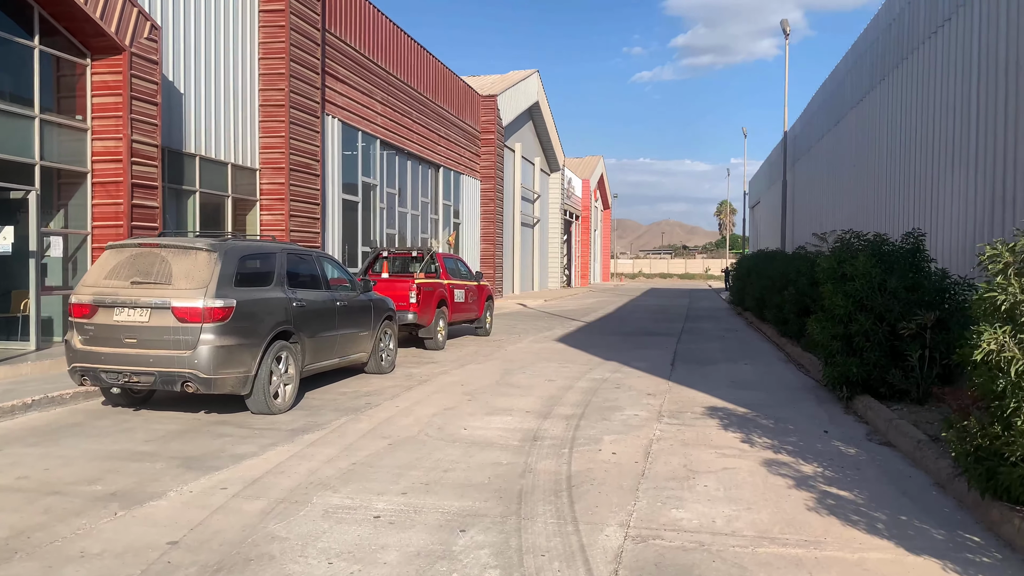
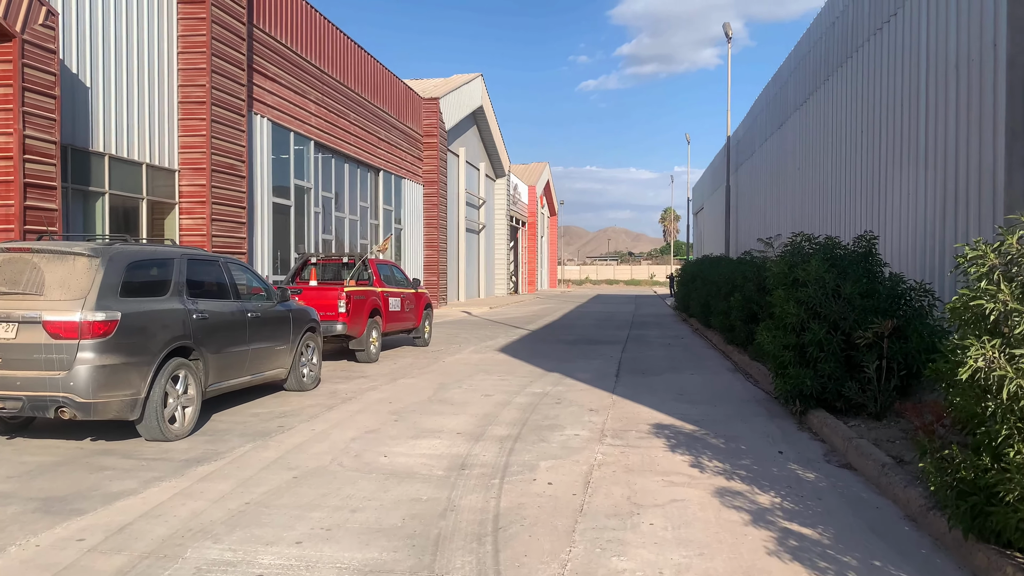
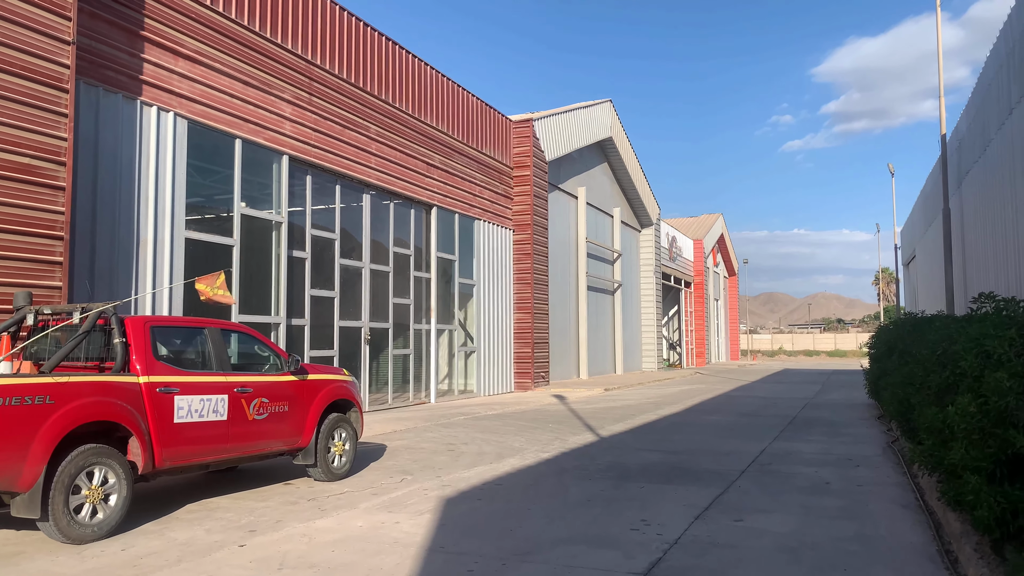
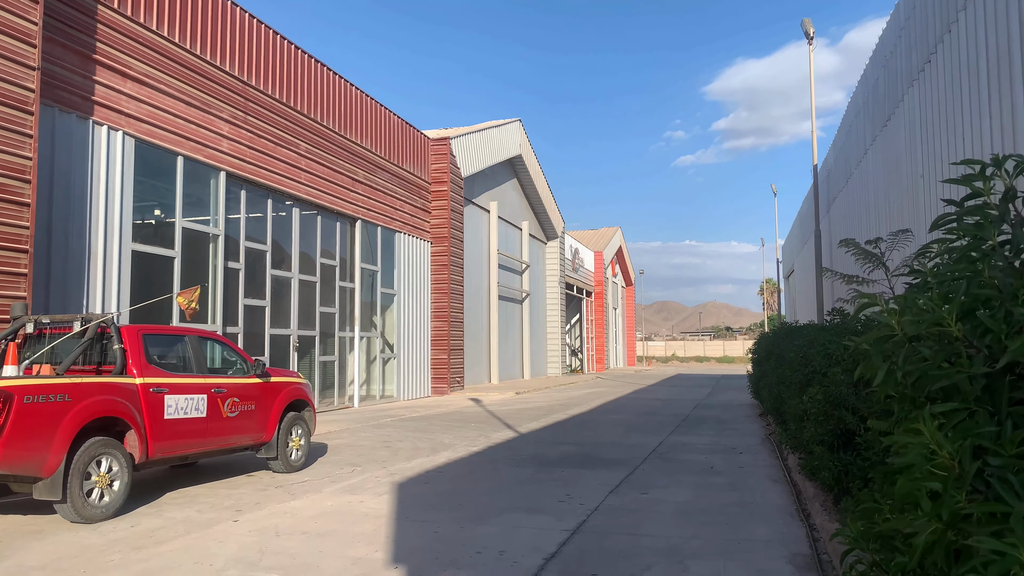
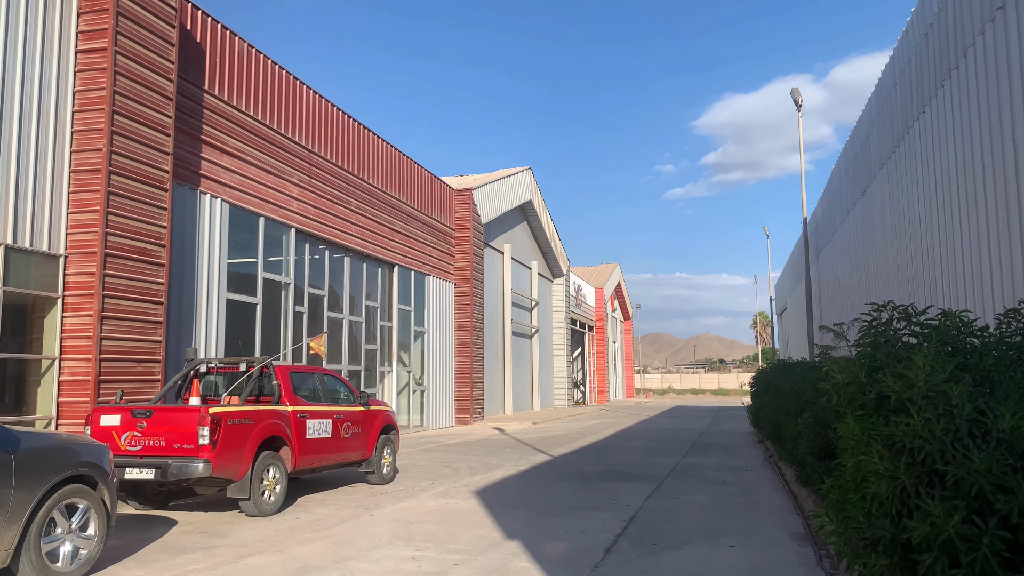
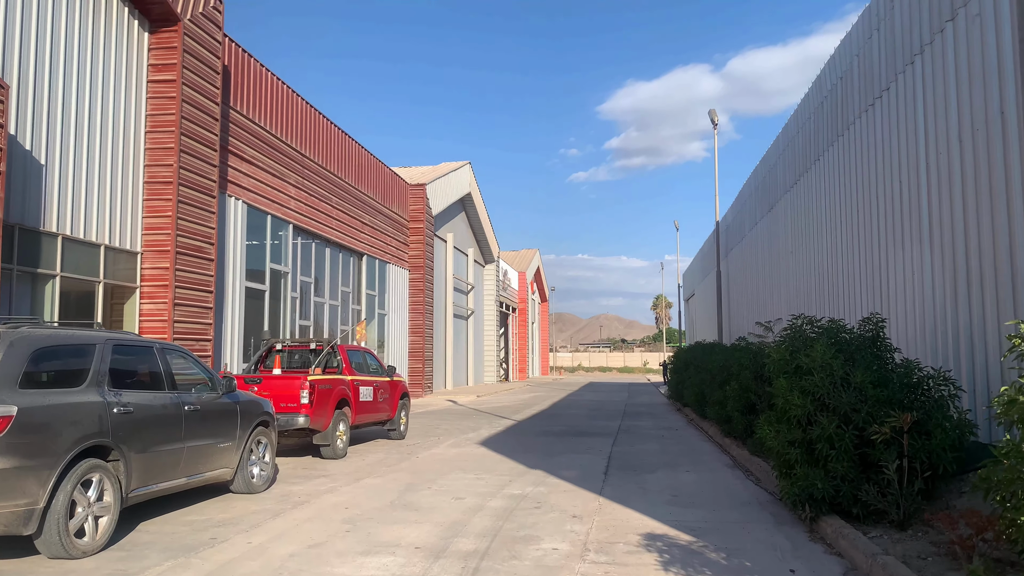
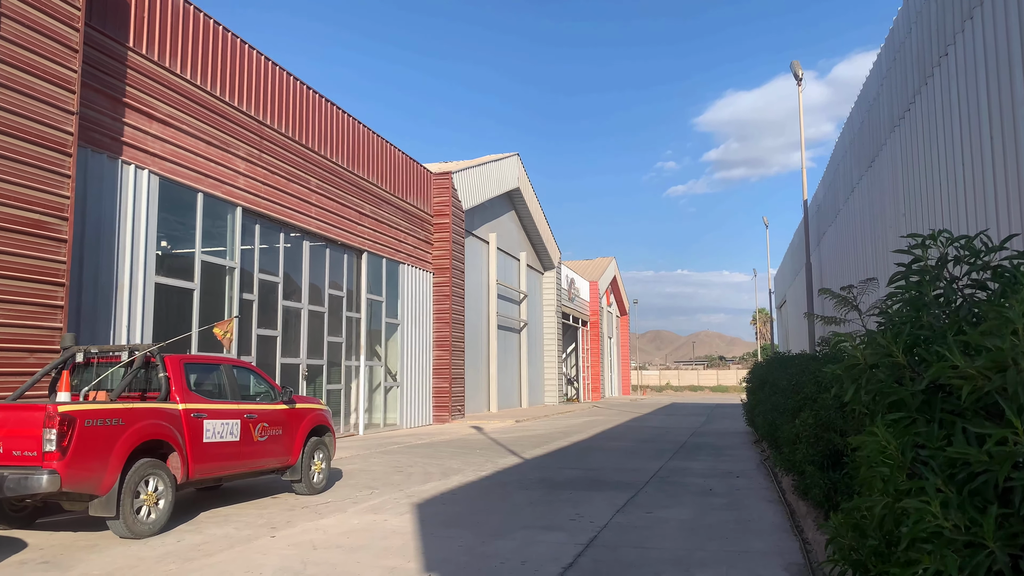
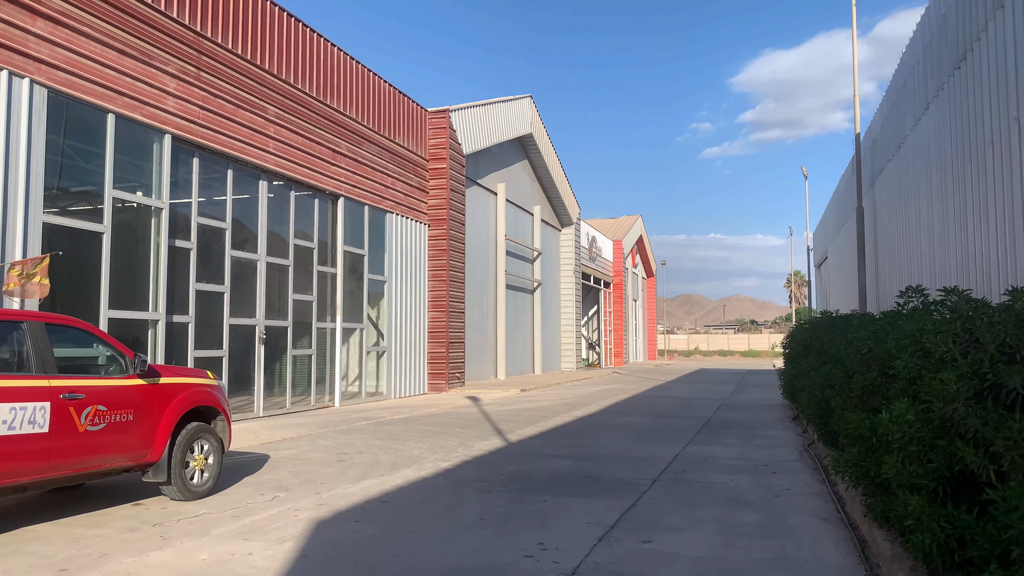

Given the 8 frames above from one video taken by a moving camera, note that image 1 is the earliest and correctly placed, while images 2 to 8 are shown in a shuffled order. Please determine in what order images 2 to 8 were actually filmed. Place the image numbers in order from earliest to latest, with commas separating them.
2, 6, 5, 7, 4, 3, 8
